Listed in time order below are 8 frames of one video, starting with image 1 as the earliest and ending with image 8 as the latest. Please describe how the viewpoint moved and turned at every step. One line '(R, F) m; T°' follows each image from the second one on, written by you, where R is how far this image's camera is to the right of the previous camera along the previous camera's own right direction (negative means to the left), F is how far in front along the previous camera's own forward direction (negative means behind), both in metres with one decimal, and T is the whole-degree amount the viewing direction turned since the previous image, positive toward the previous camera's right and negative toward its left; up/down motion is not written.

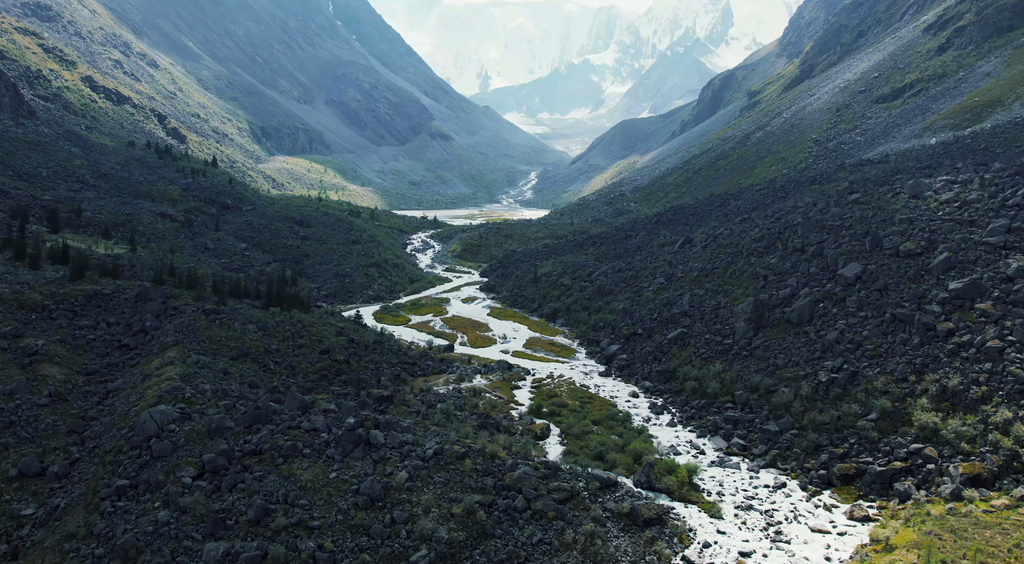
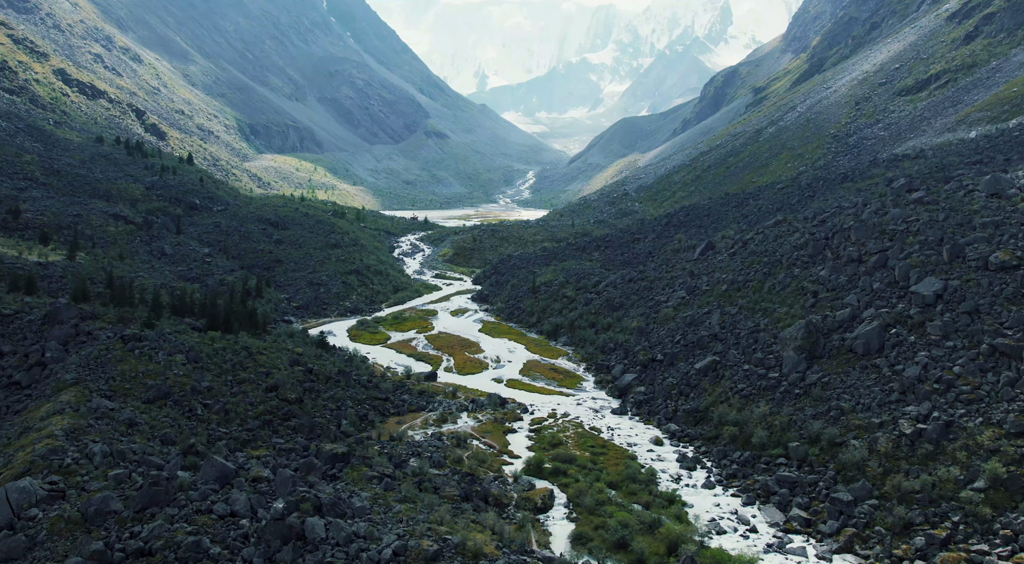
(+0.3, +11.8) m; 0°
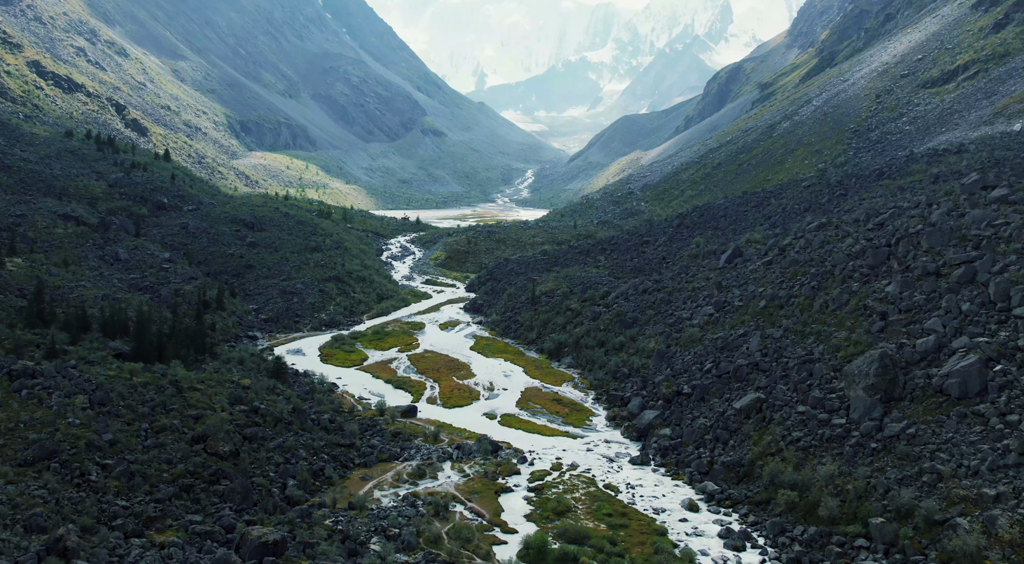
(+0.2, +10.5) m; 0°
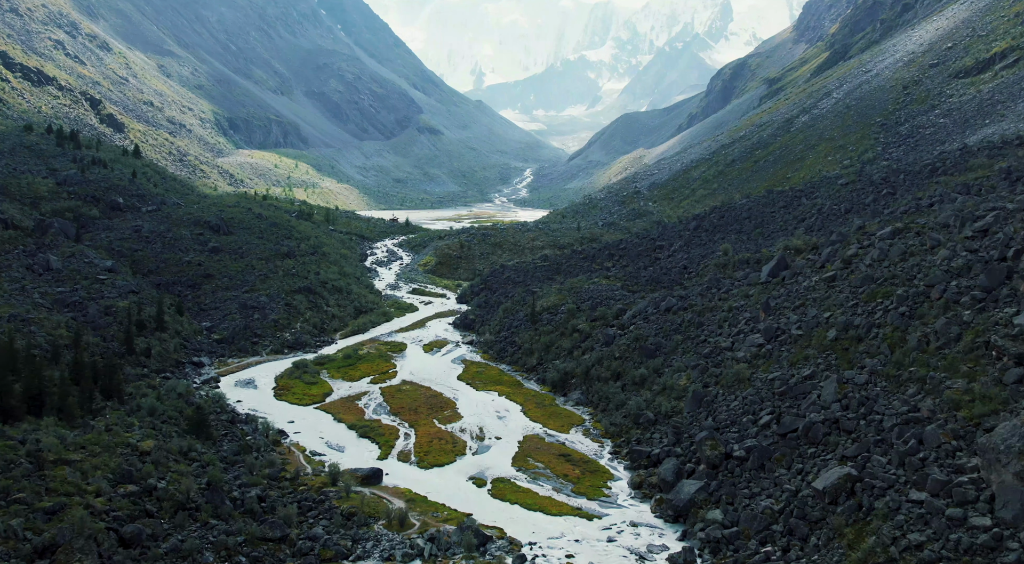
(+0.2, +12.0) m; 0°
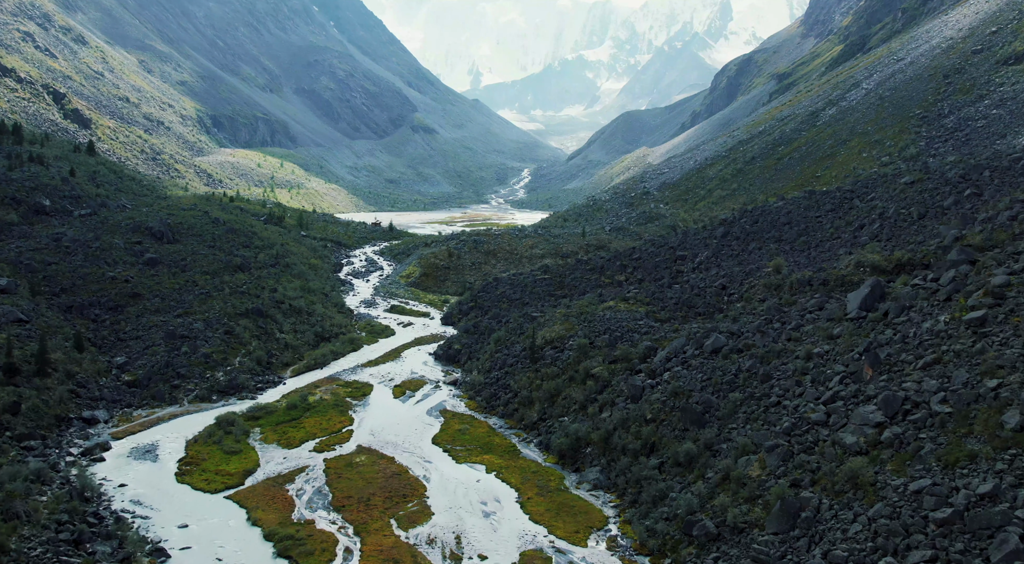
(+0.3, +15.0) m; 0°
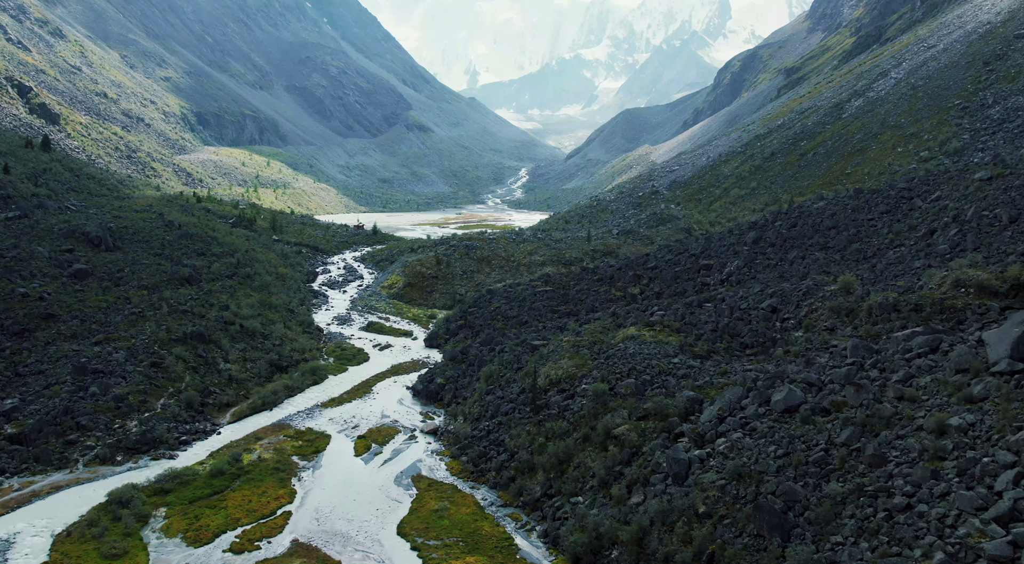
(+0.1, +12.1) m; 0°
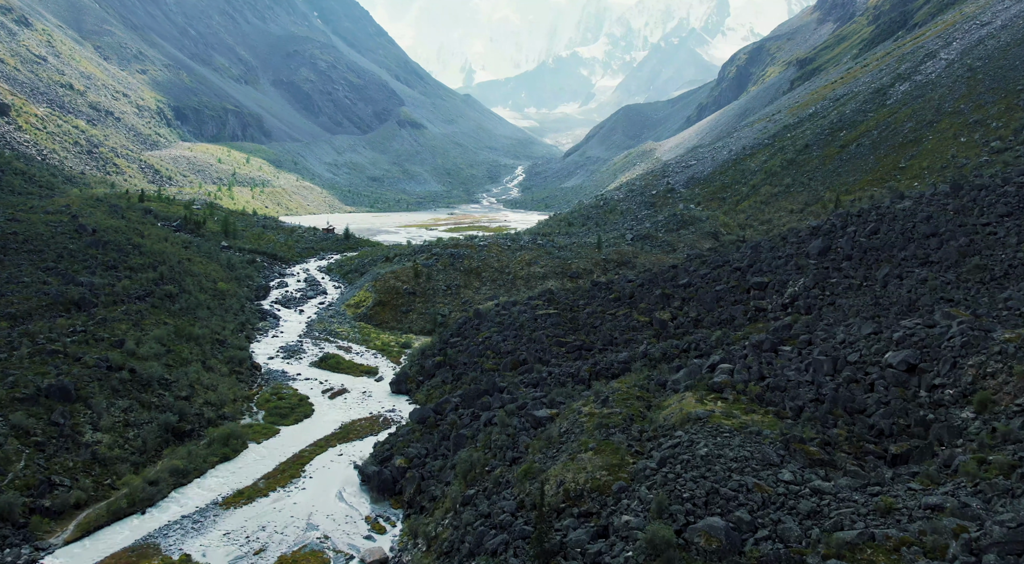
(+0.2, +16.7) m; 0°
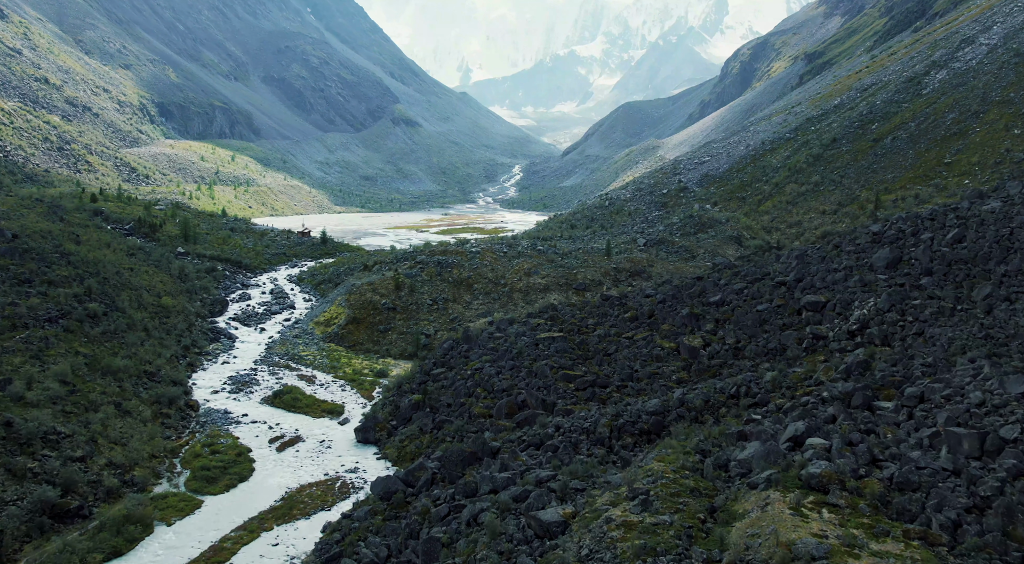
(+0.1, +10.6) m; 0°
